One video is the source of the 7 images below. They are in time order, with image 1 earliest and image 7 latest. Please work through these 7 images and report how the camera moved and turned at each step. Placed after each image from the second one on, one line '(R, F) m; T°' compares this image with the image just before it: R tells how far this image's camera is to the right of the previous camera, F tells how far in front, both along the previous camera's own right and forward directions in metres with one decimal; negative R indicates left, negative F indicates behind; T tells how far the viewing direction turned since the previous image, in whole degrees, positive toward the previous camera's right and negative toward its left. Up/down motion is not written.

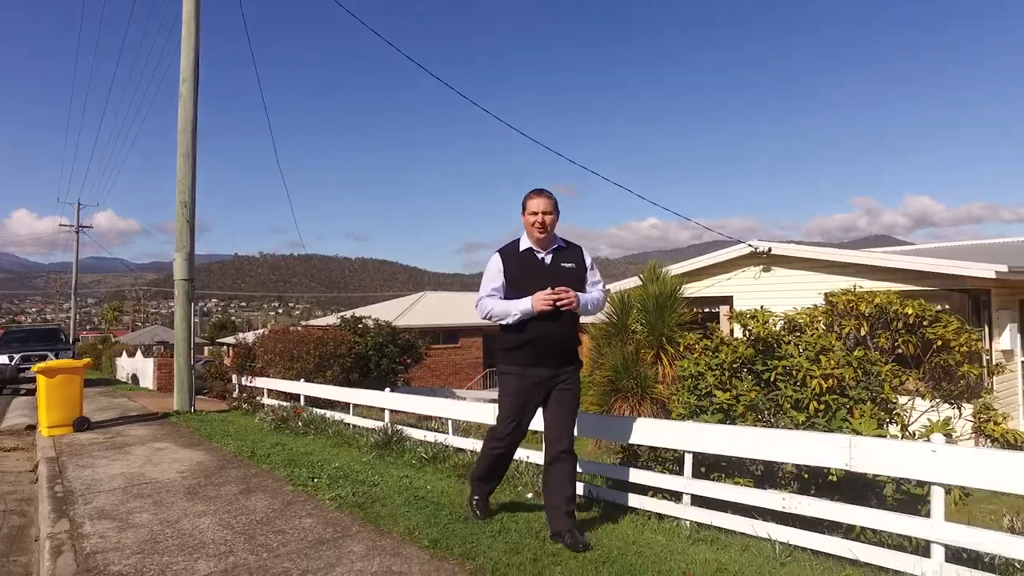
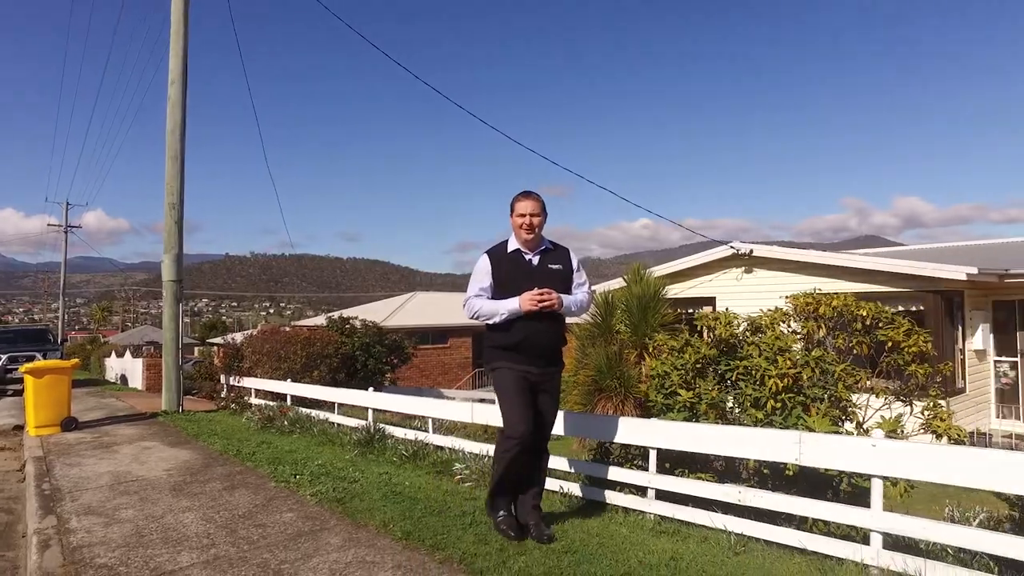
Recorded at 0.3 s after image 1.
(+0.1, -0.2) m; +1°
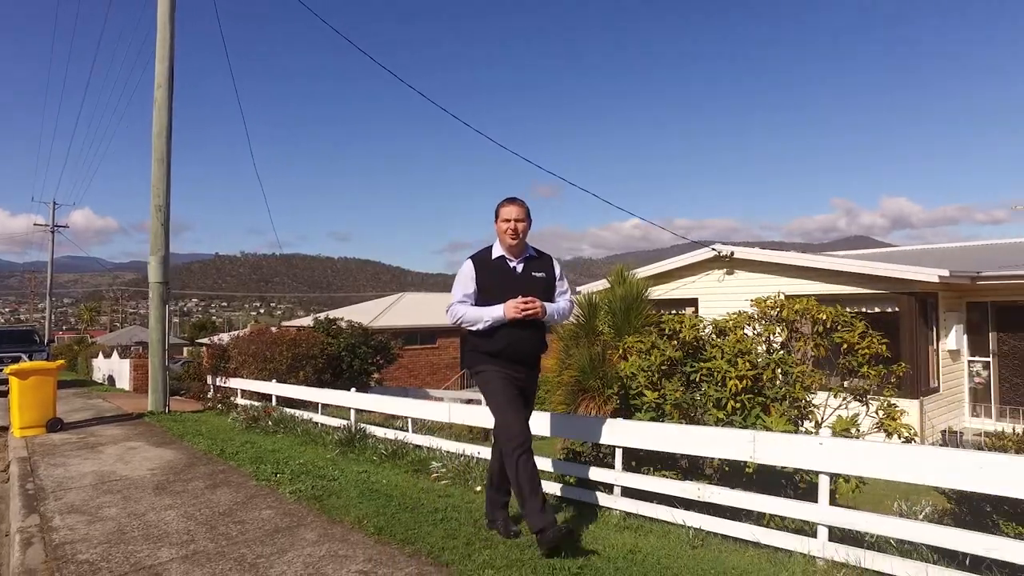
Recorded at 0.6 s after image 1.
(+0.1, -0.2) m; +1°
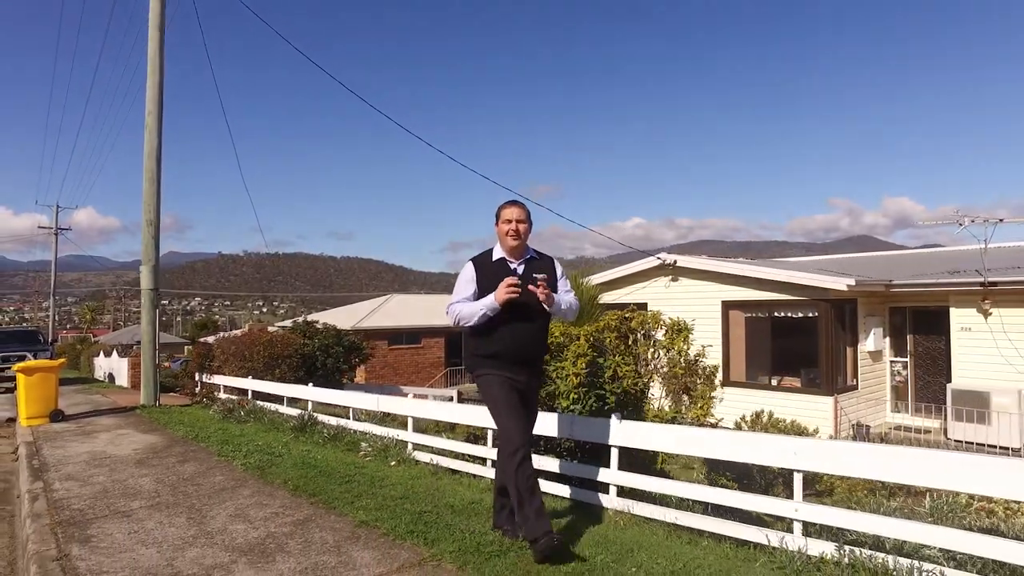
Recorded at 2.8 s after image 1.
(+0.9, -1.3) m; 0°
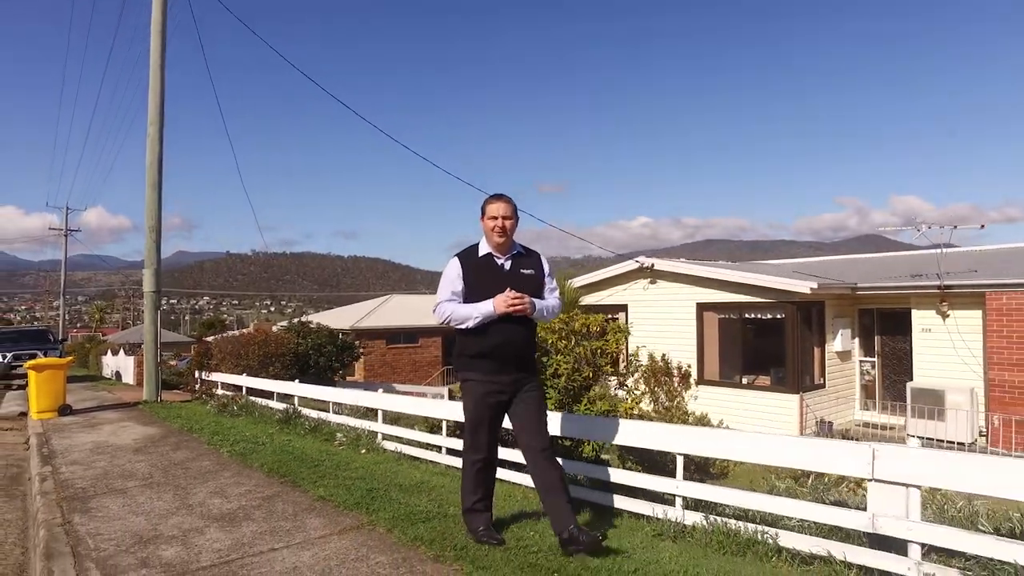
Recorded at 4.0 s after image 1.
(+0.5, -0.7) m; -1°
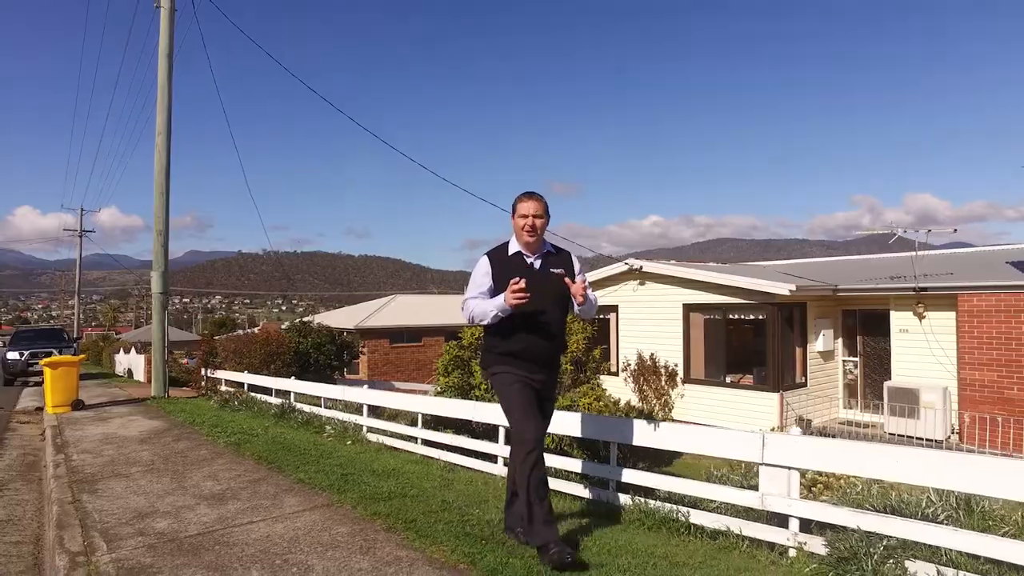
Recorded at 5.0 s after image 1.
(+0.4, -0.6) m; -1°
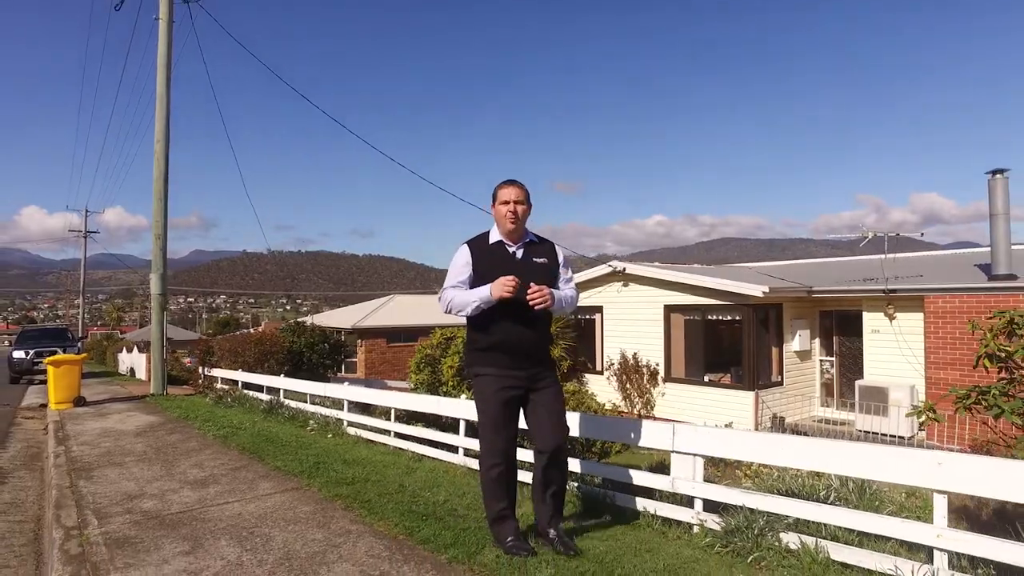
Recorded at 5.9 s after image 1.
(+0.4, -0.6) m; 0°
